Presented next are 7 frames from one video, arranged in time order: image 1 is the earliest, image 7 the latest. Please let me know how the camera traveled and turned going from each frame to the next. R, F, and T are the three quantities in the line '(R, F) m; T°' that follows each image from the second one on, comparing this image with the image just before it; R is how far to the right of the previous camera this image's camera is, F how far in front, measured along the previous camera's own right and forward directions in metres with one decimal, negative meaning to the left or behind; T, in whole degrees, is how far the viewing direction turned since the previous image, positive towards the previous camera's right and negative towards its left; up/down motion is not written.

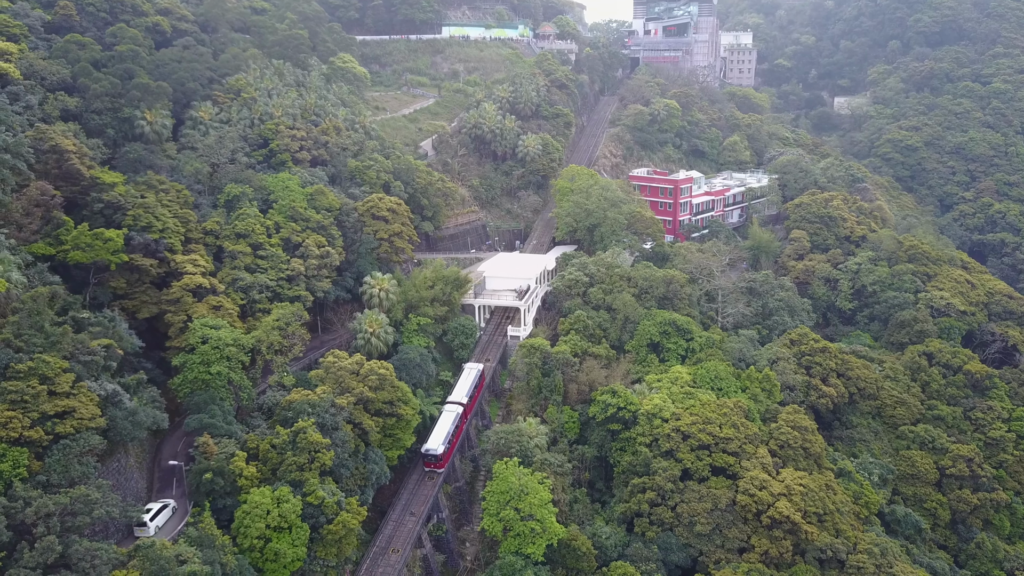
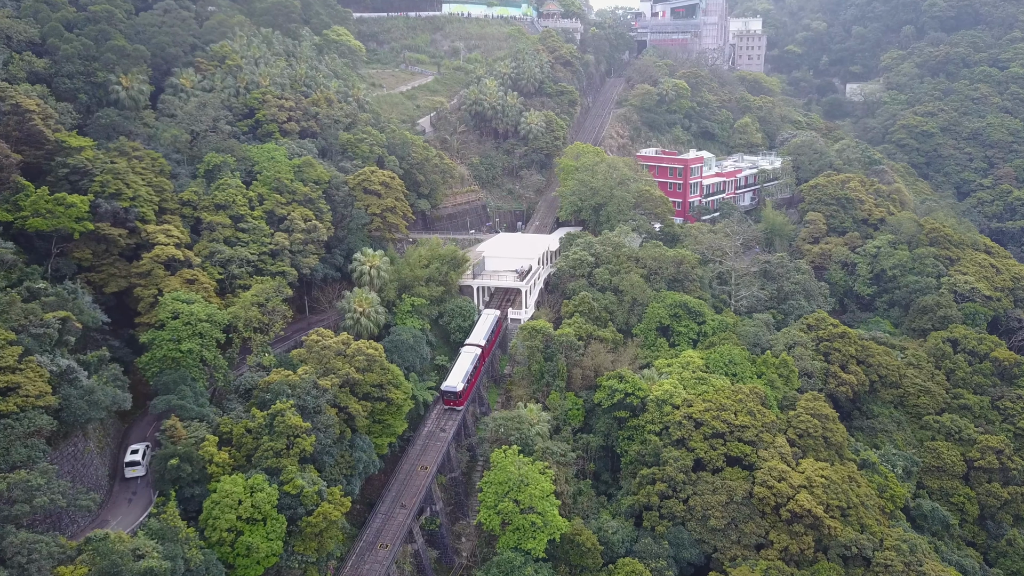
(+0.2, +2.3) m; 0°
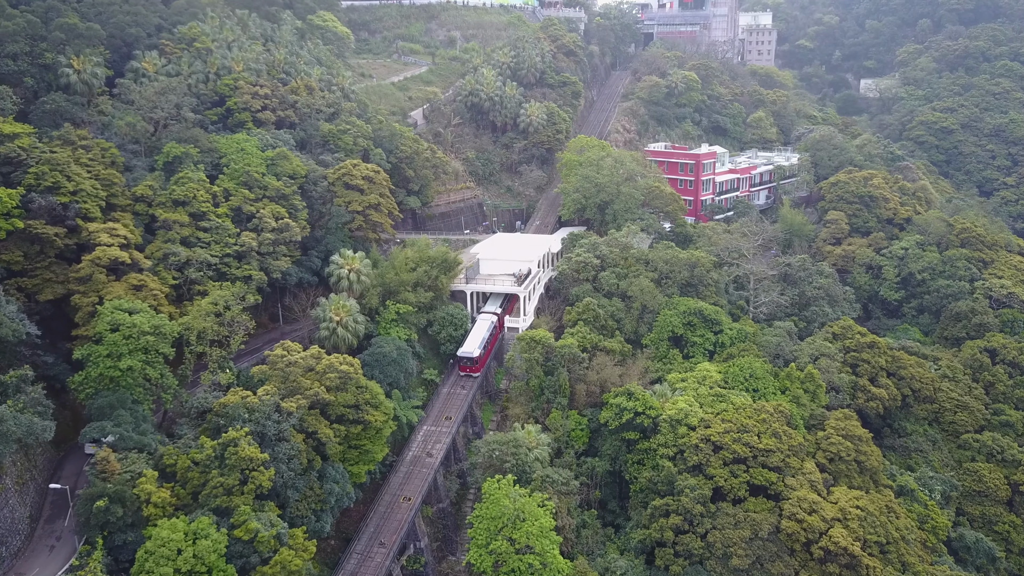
(+0.3, +3.4) m; 0°
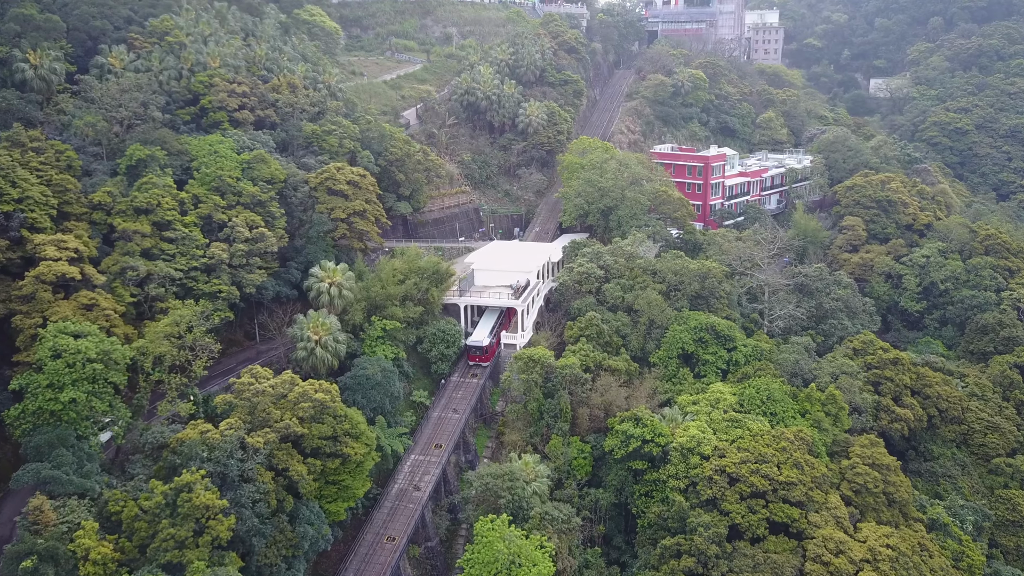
(+0.2, +2.4) m; 0°
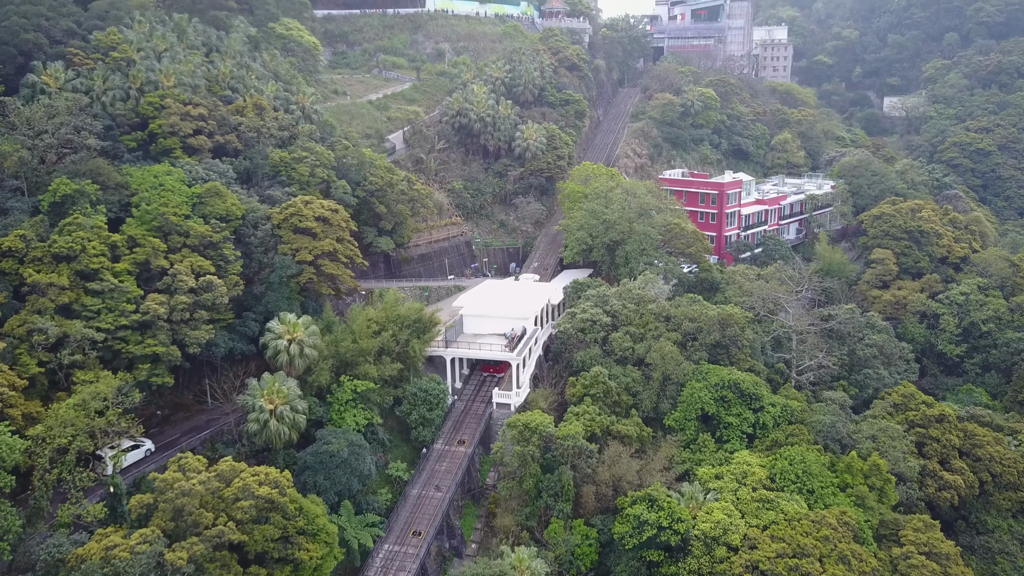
(+0.3, +3.9) m; 0°
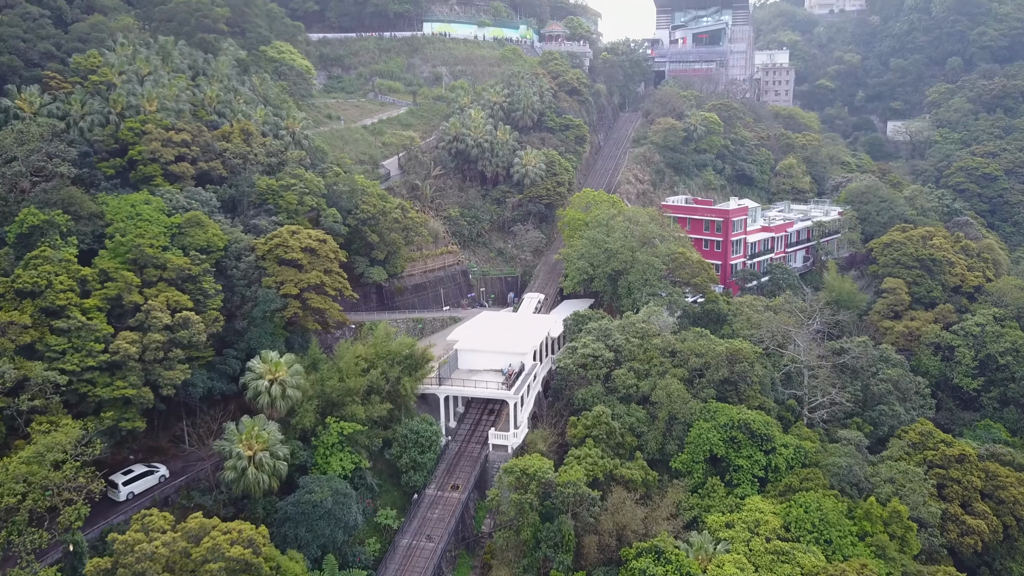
(+0.1, +1.3) m; 0°
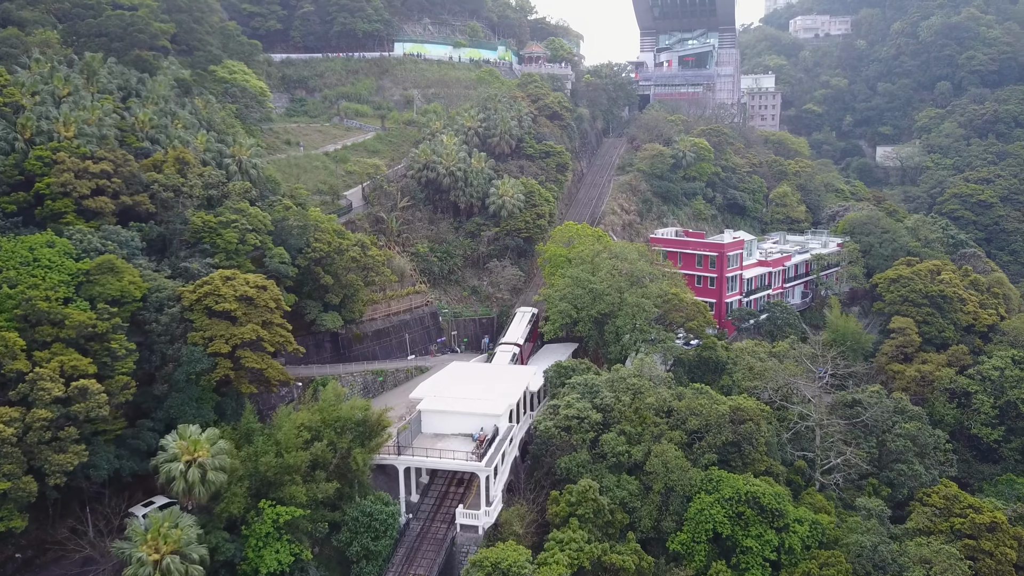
(+0.4, +3.3) m; +1°
